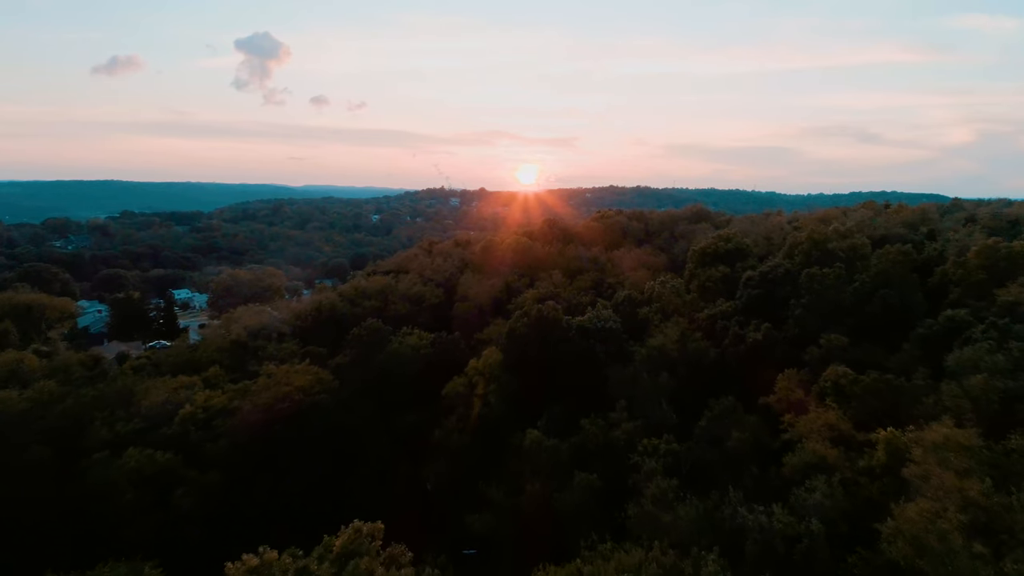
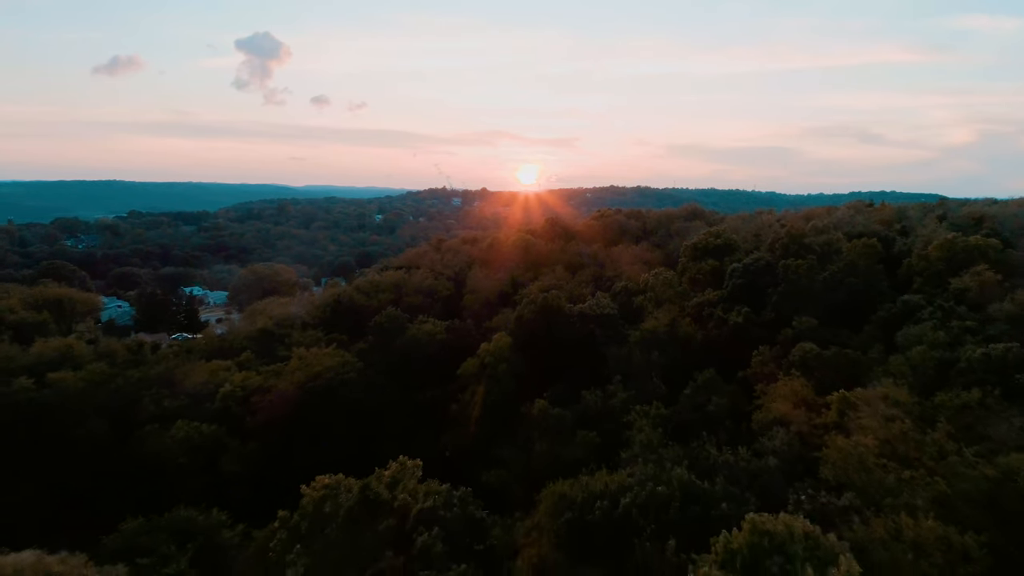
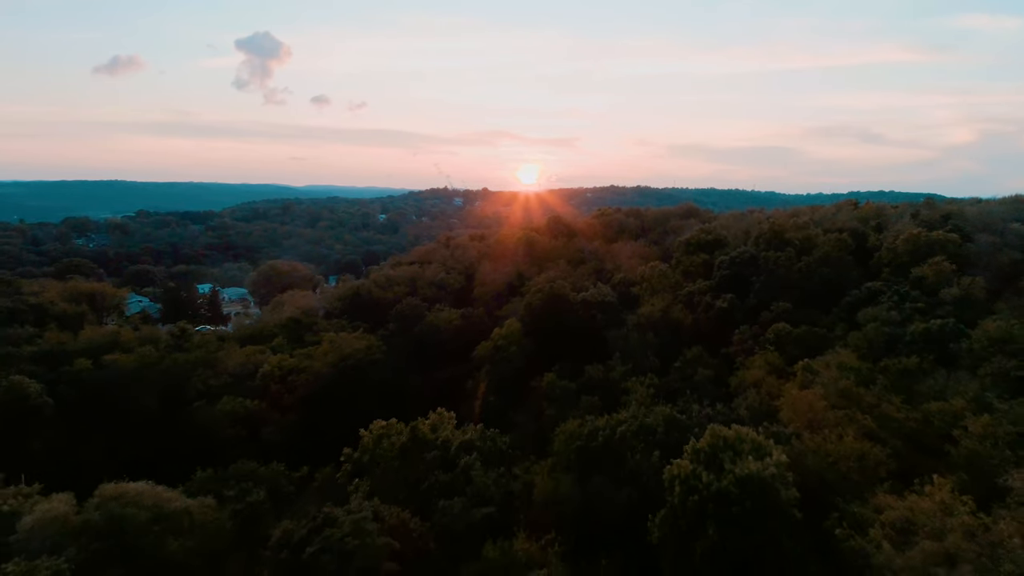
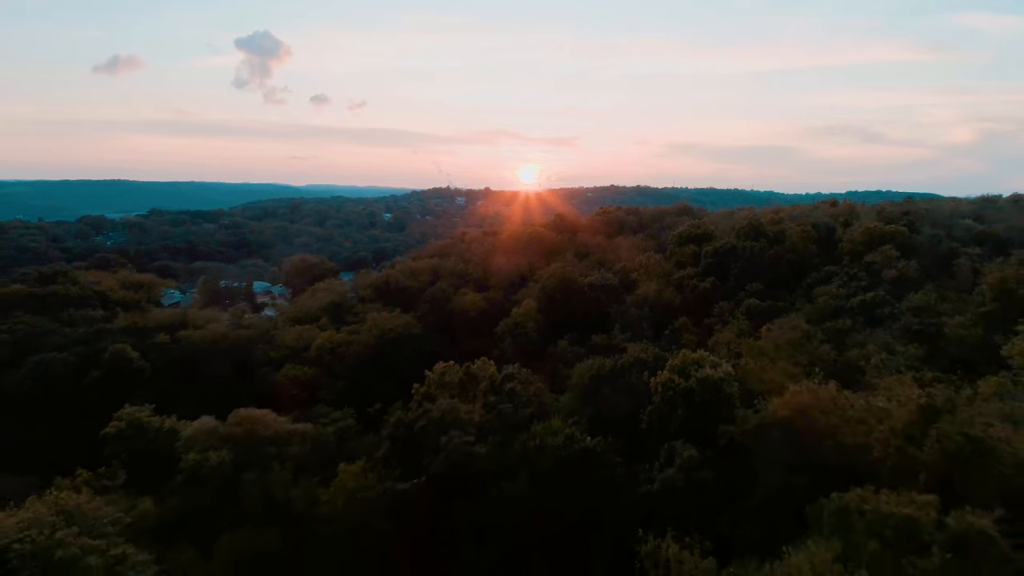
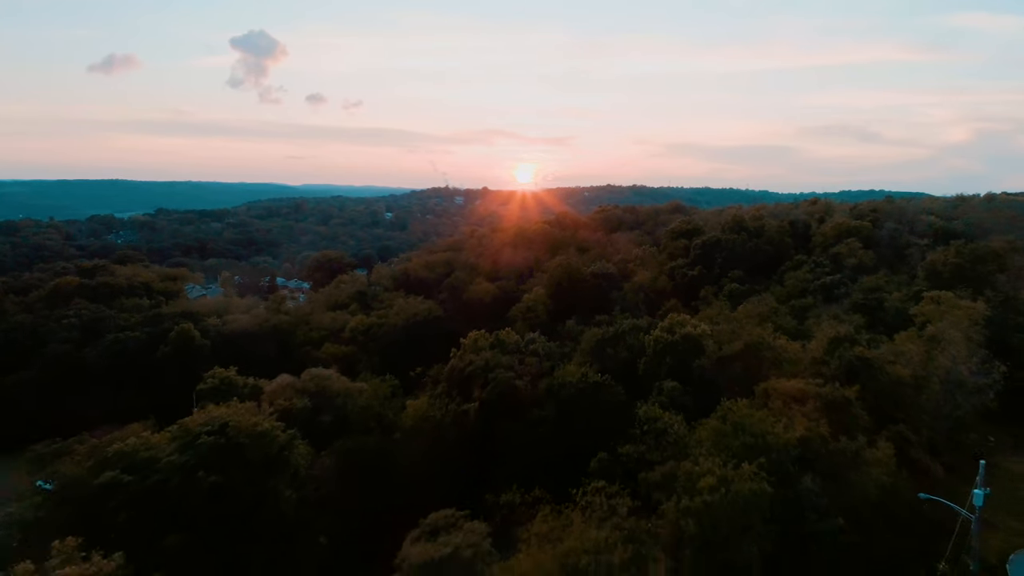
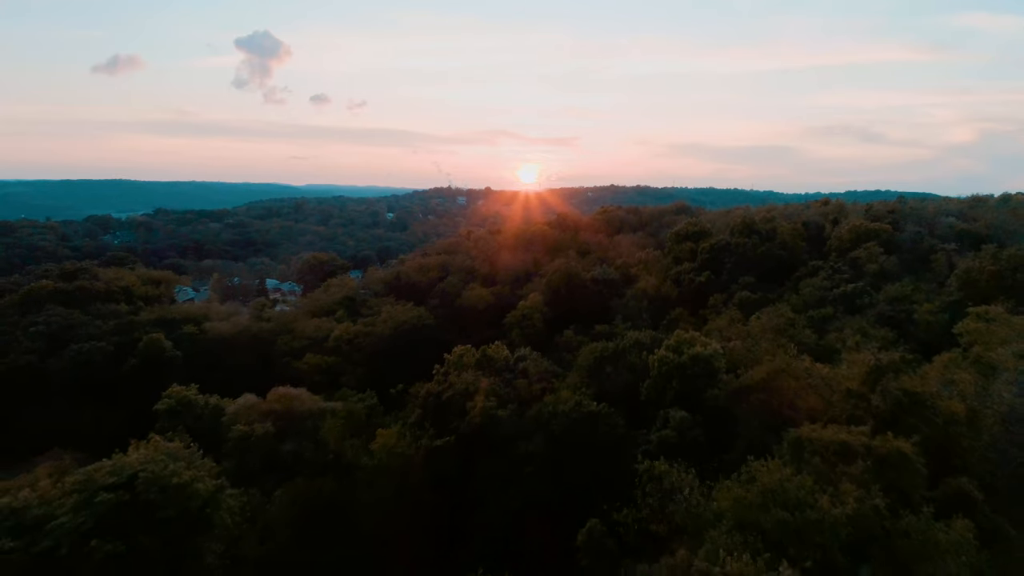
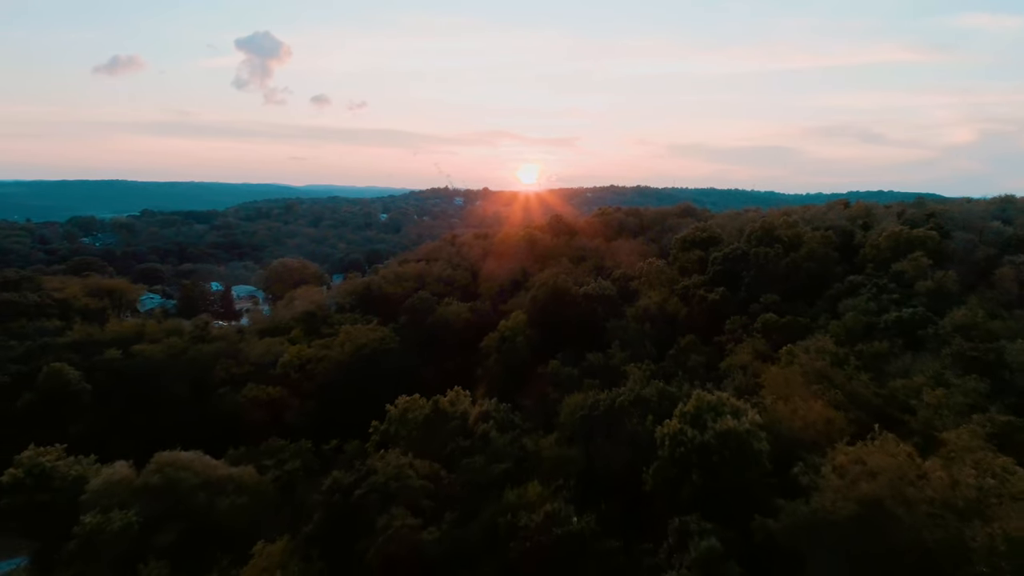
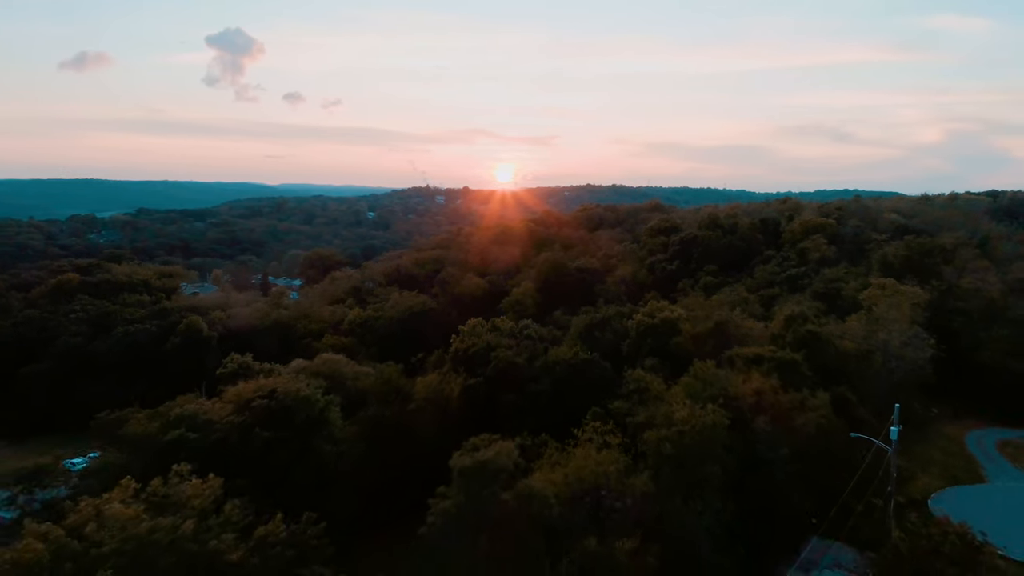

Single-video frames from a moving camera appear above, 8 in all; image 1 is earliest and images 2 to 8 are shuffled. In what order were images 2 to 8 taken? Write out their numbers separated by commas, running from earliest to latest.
2, 3, 7, 4, 6, 5, 8
